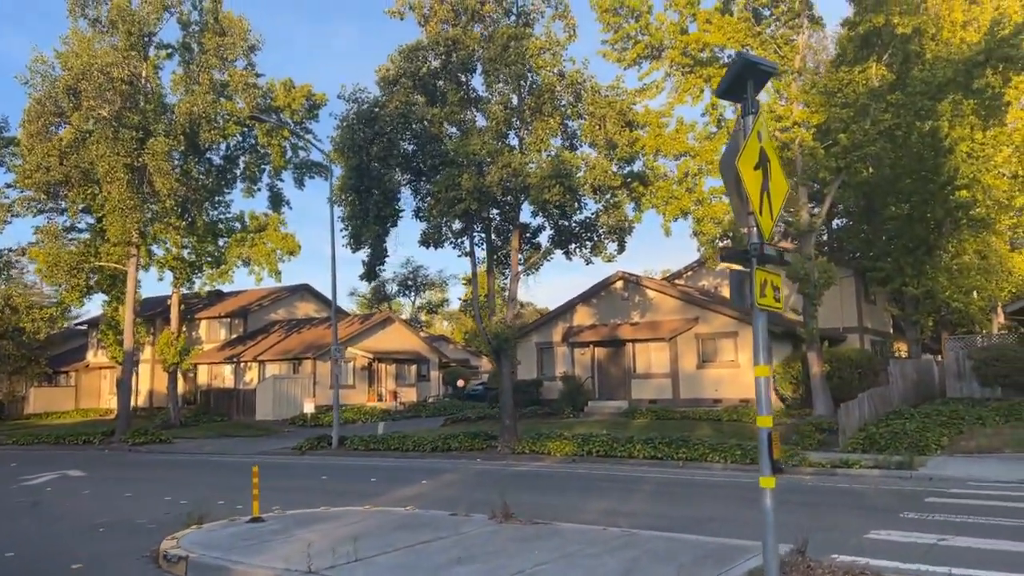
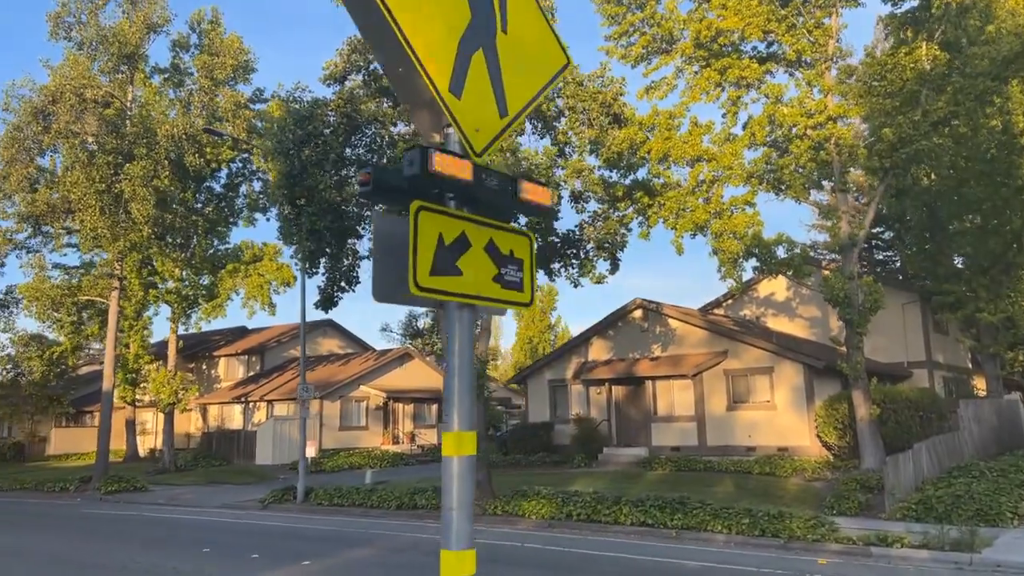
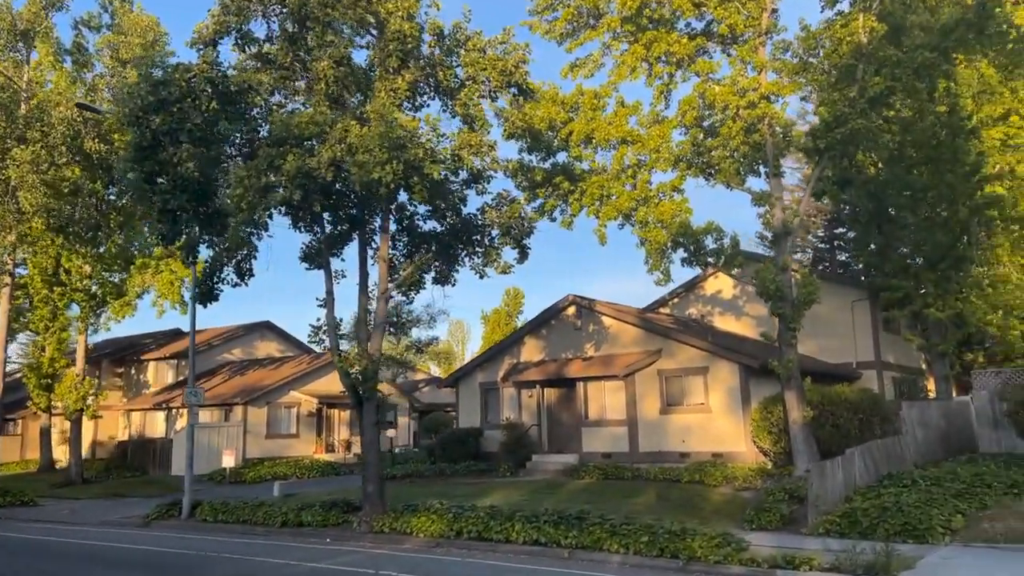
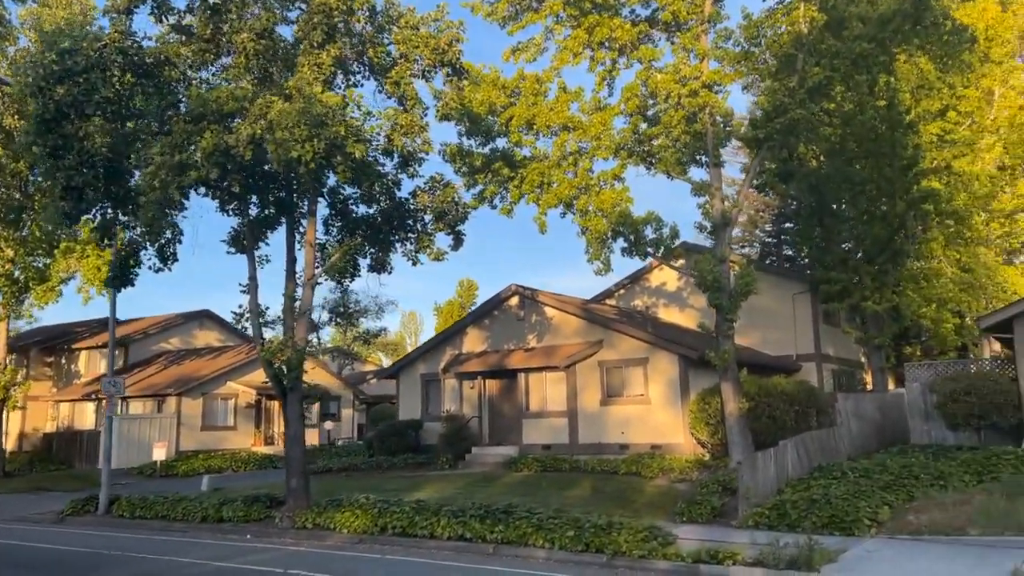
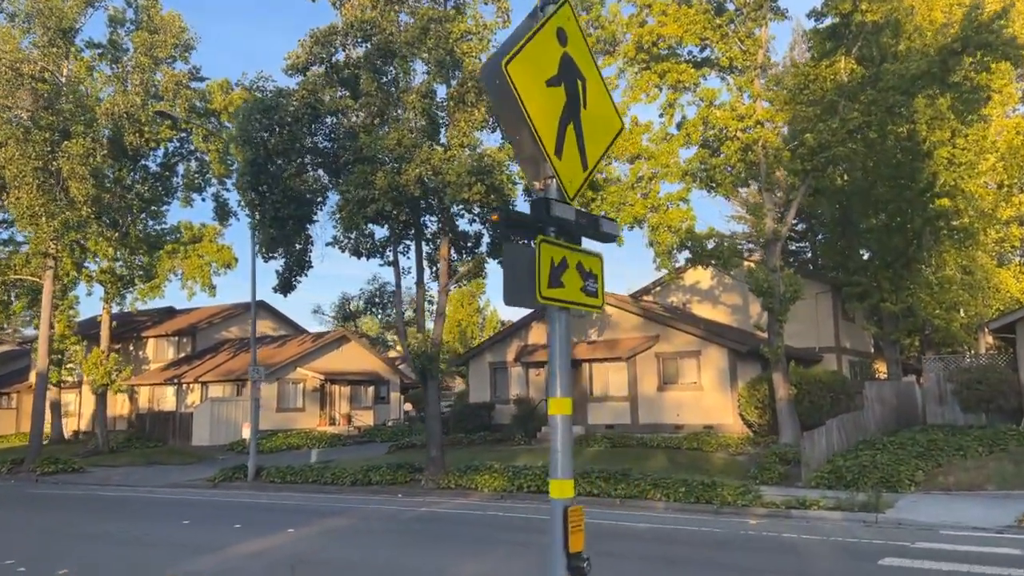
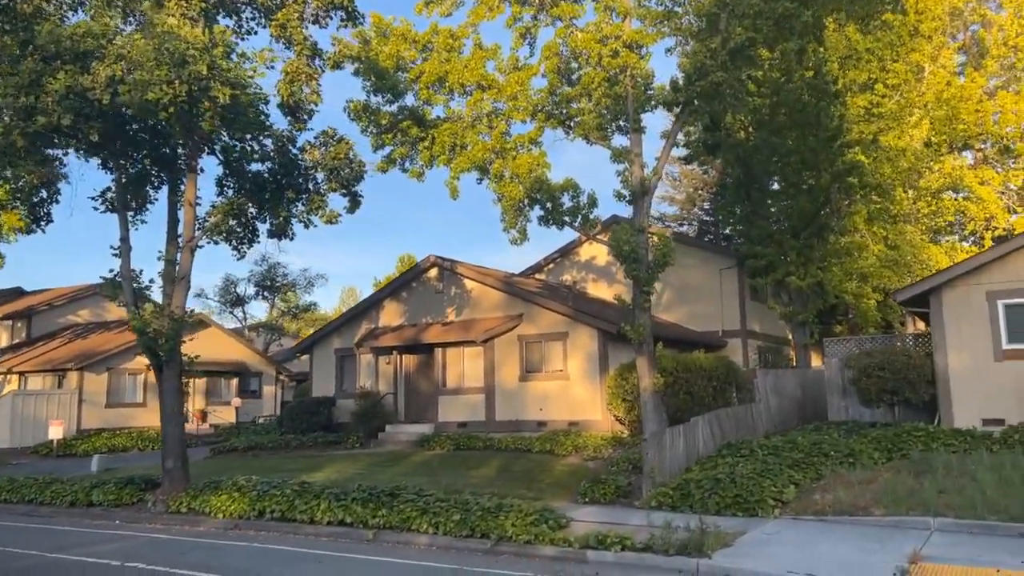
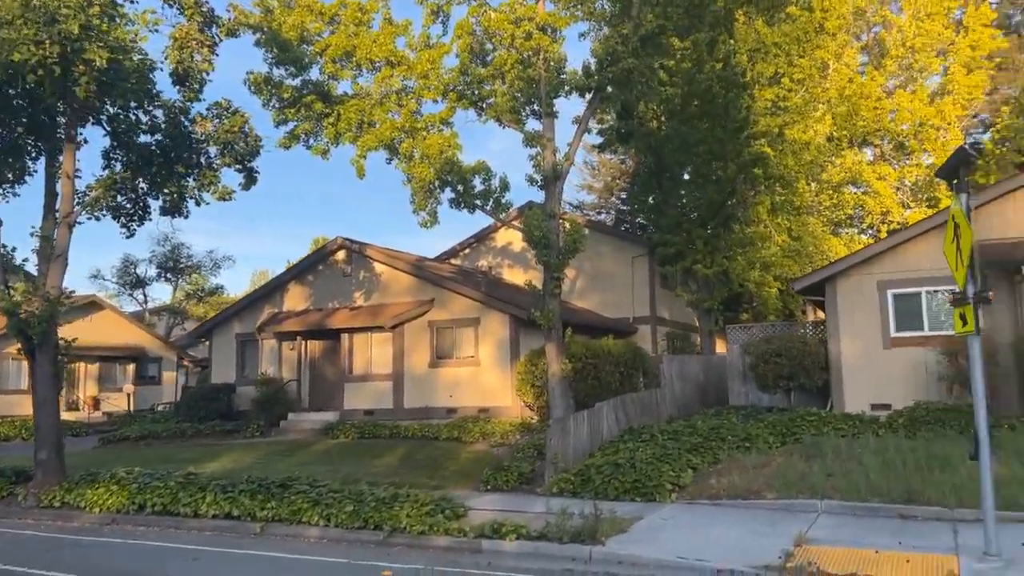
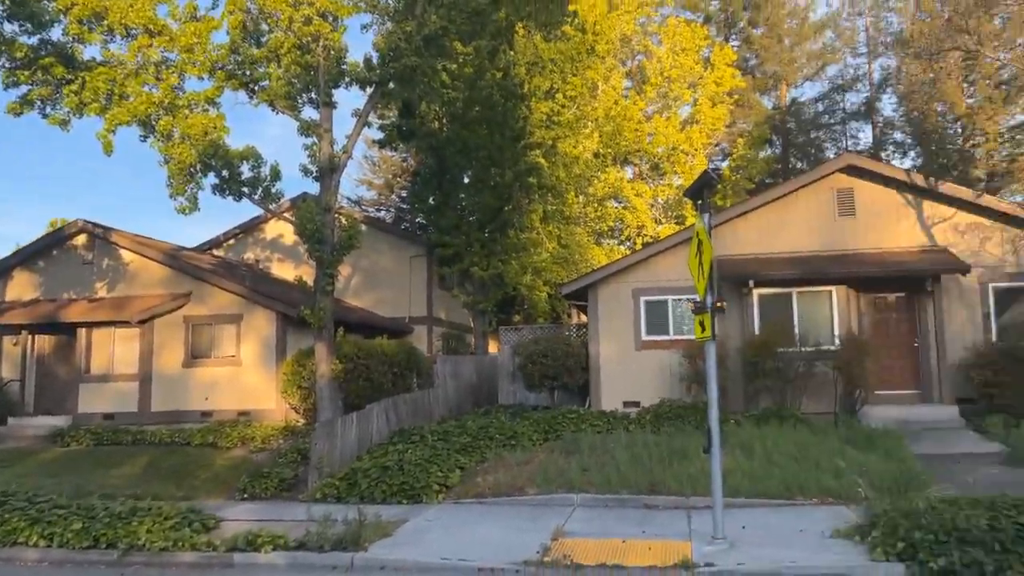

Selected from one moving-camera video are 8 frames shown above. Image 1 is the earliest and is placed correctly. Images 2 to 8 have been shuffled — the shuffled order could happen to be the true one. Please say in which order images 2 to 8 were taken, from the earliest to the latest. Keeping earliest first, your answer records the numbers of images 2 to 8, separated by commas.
5, 2, 3, 4, 6, 7, 8
